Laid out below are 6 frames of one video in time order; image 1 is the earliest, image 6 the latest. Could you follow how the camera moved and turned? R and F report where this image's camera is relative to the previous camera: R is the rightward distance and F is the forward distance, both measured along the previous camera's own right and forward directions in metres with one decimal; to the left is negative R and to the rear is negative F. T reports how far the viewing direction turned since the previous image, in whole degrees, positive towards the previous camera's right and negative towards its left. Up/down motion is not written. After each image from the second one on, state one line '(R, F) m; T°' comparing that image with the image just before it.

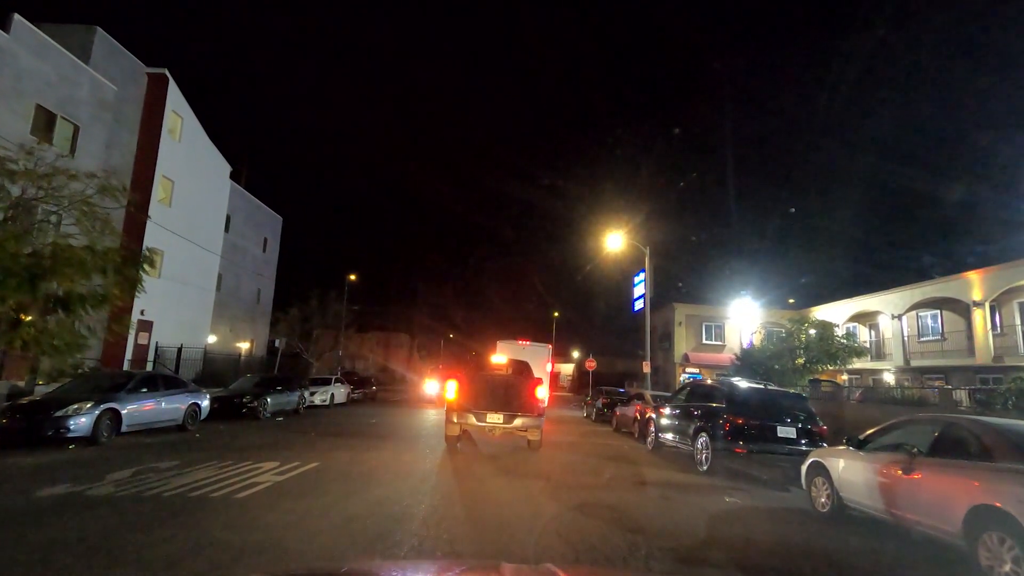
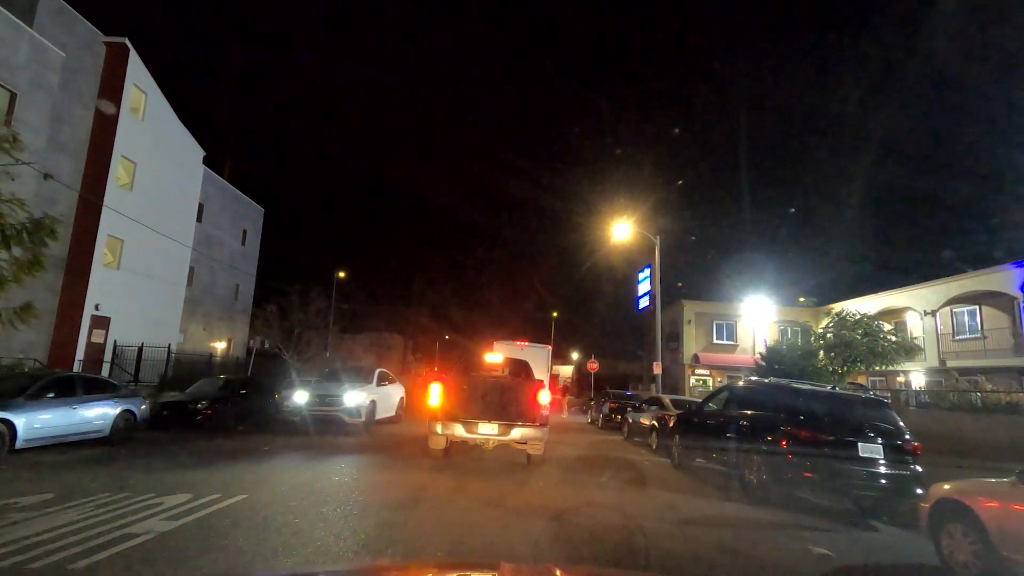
(0.0, +2.6) m; 0°
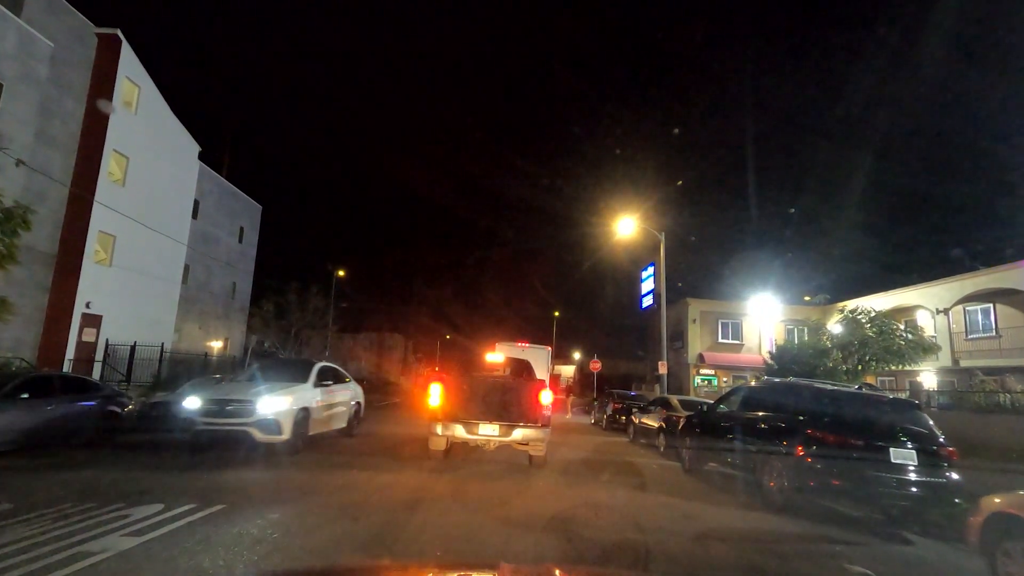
(0.0, +0.6) m; 0°
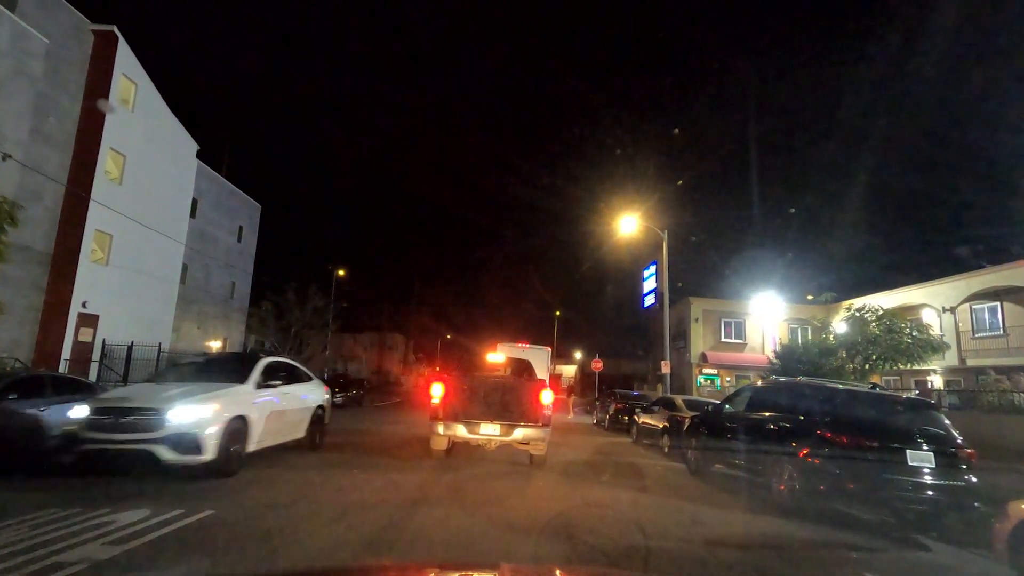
(0.0, +0.3) m; 0°
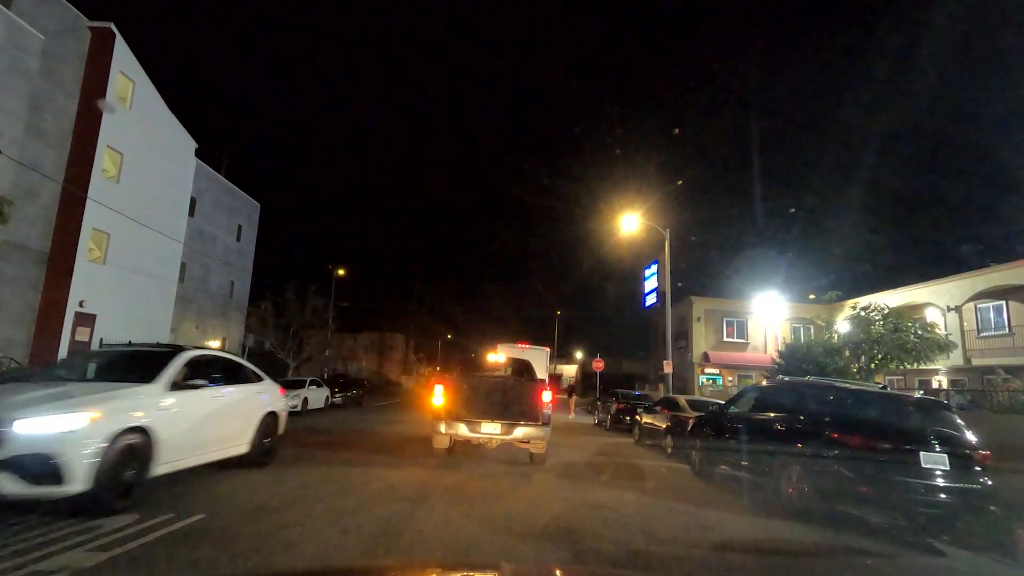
(0.0, +0.2) m; 0°
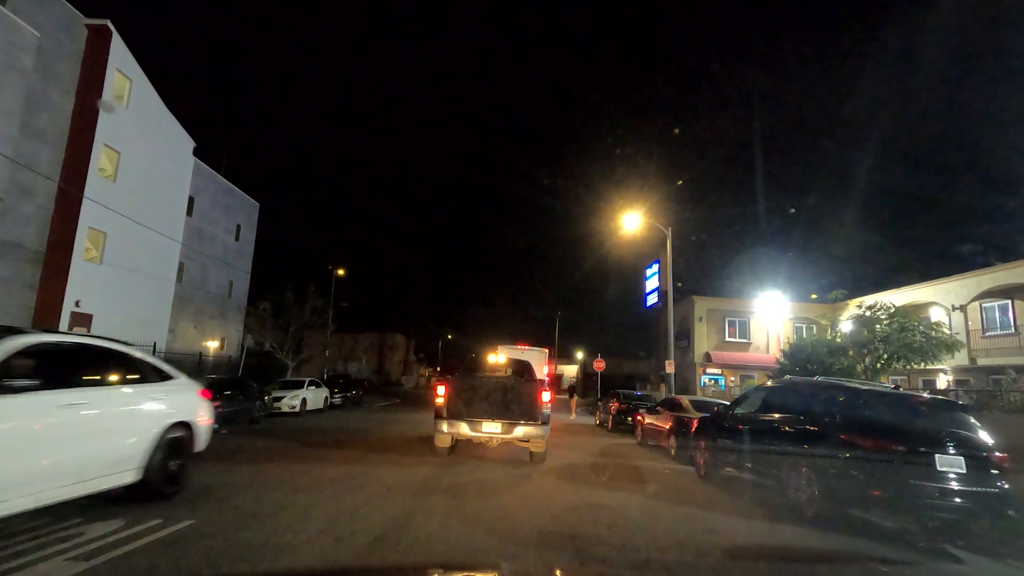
(0.0, +0.2) m; 0°
